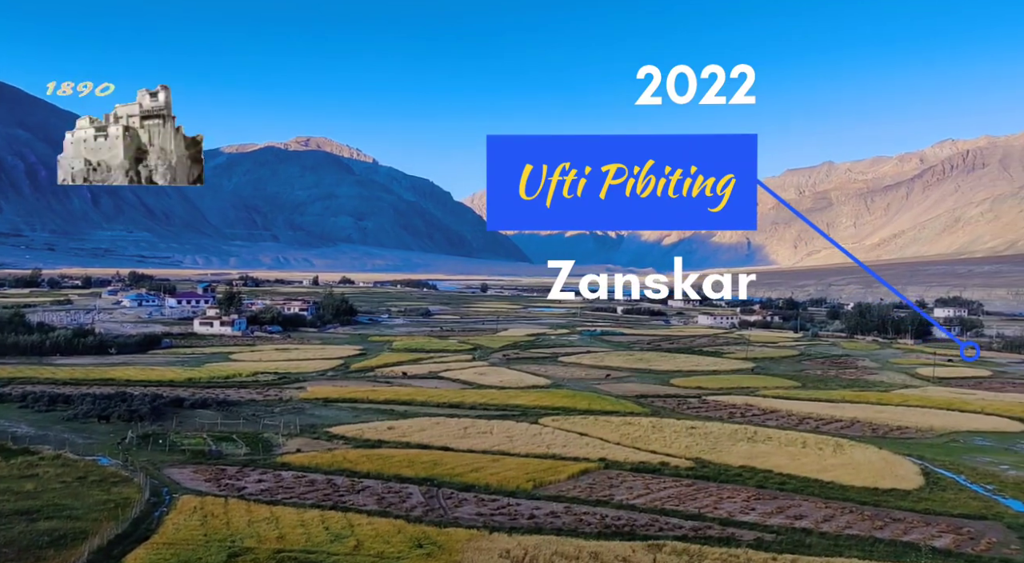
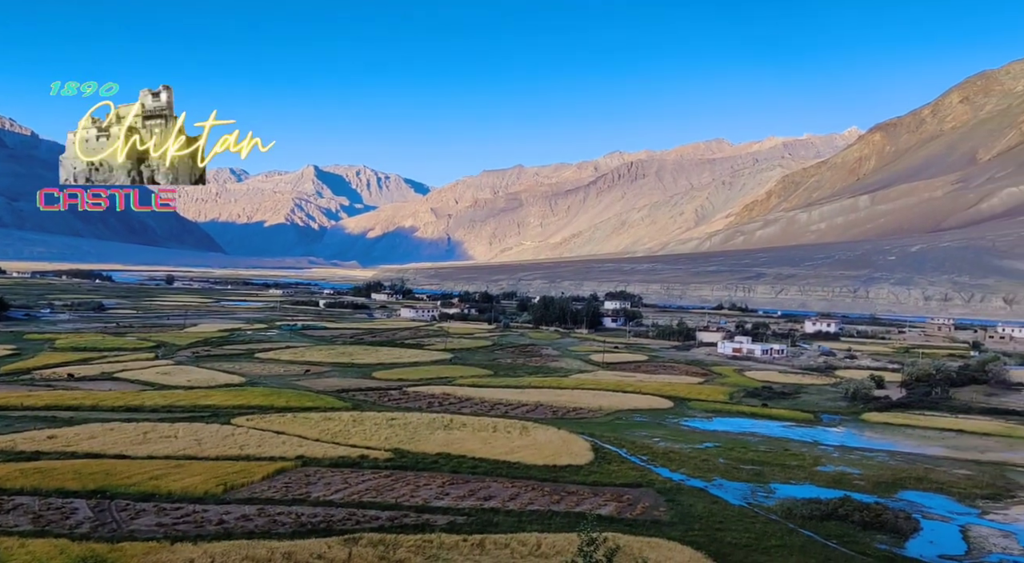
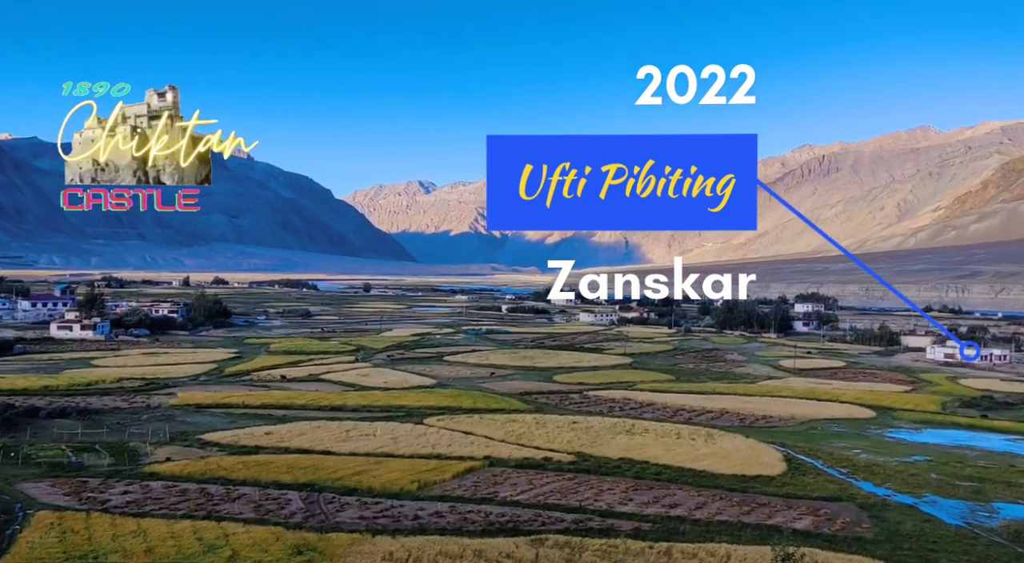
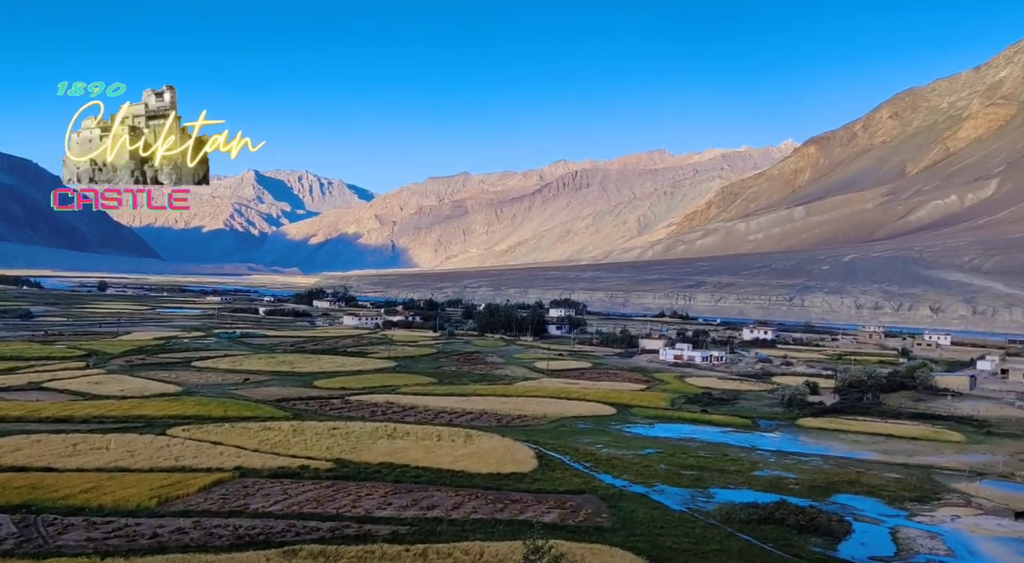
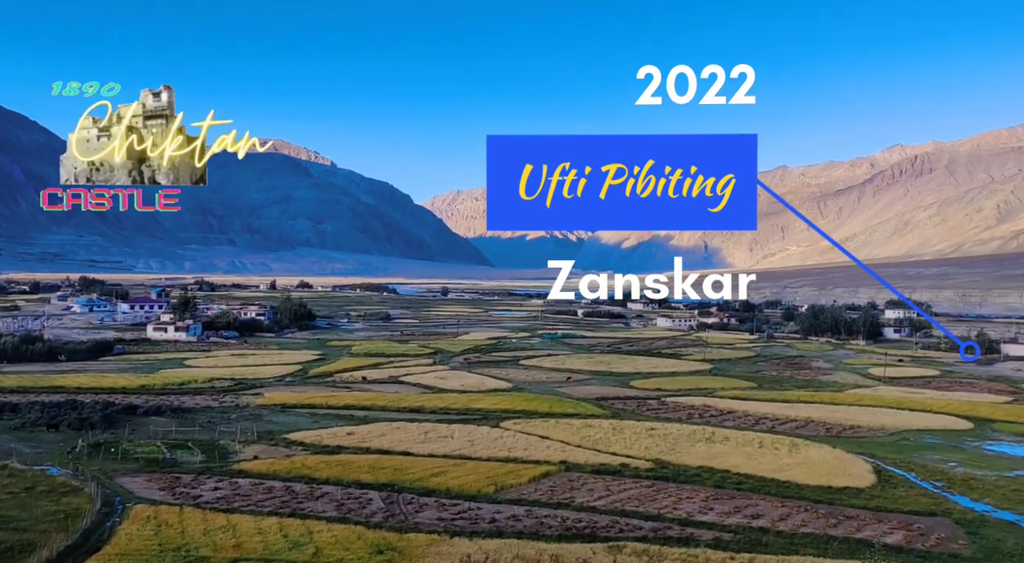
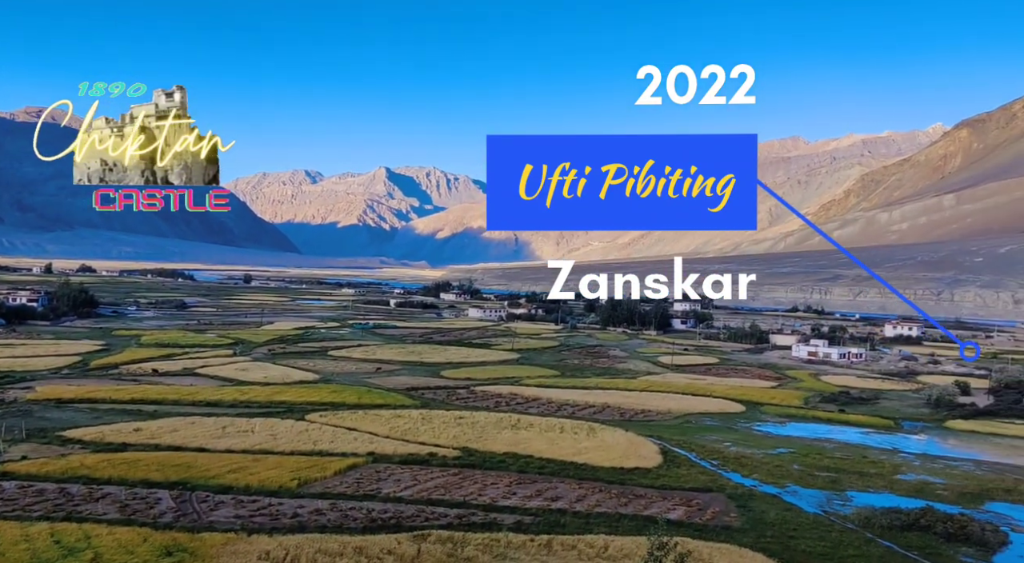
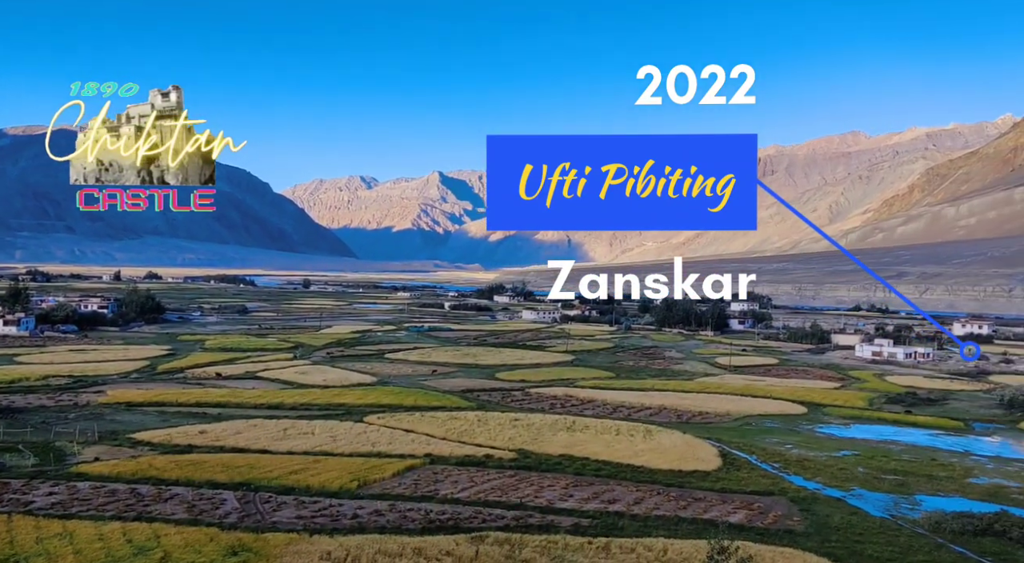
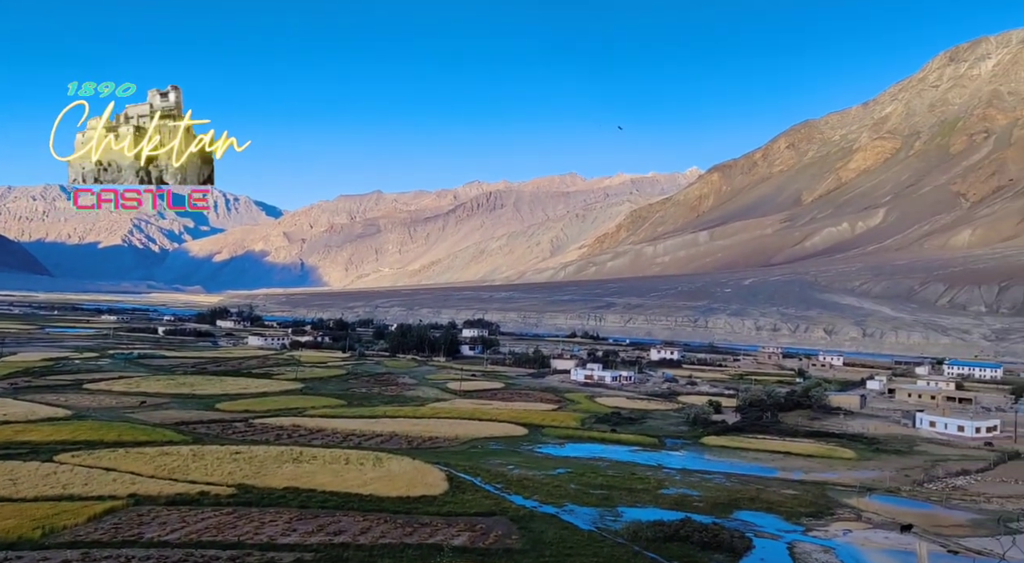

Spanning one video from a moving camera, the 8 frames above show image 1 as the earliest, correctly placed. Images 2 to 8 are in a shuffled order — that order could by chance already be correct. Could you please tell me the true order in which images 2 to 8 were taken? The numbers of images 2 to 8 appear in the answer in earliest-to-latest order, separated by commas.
5, 3, 7, 6, 2, 4, 8
